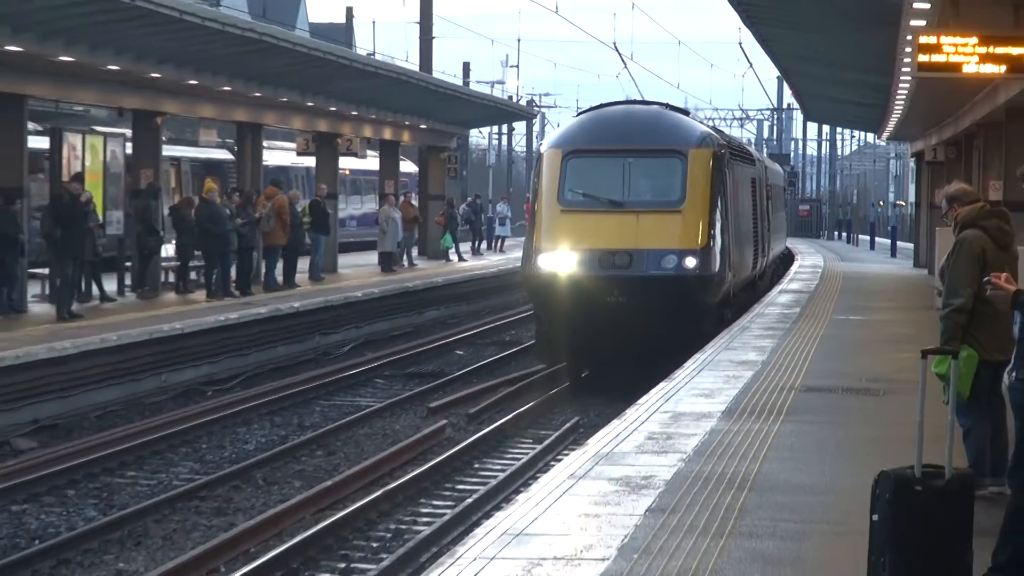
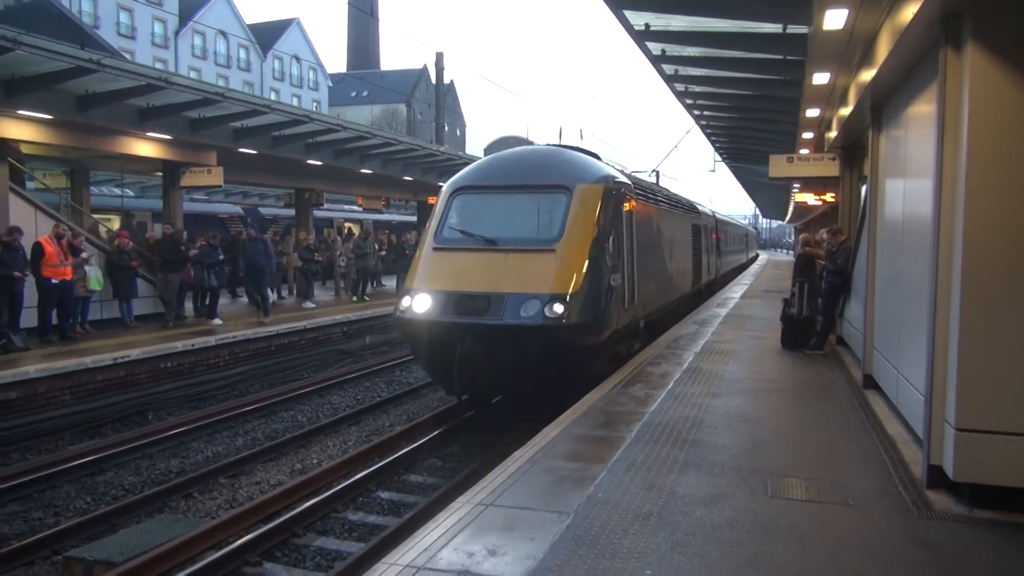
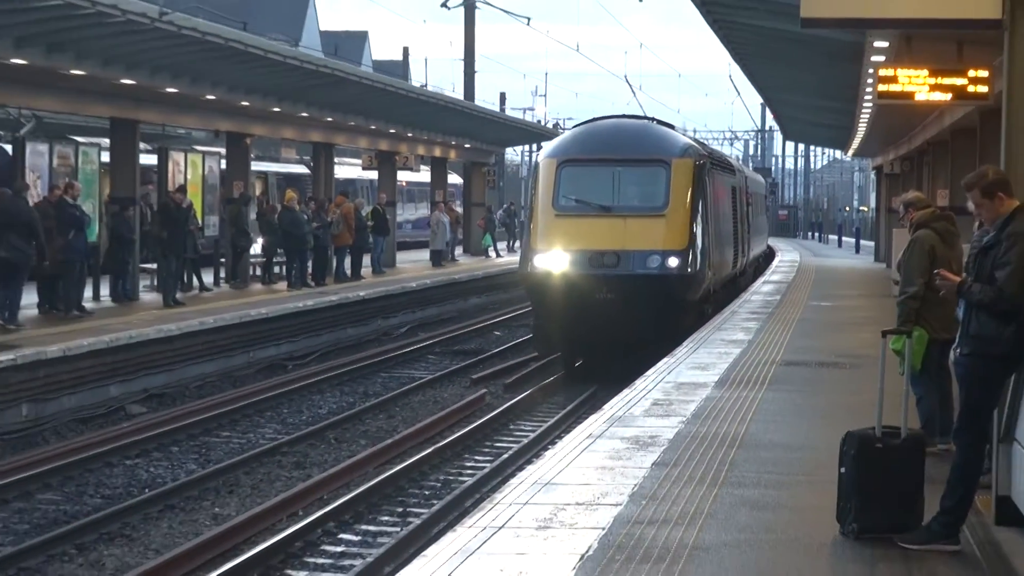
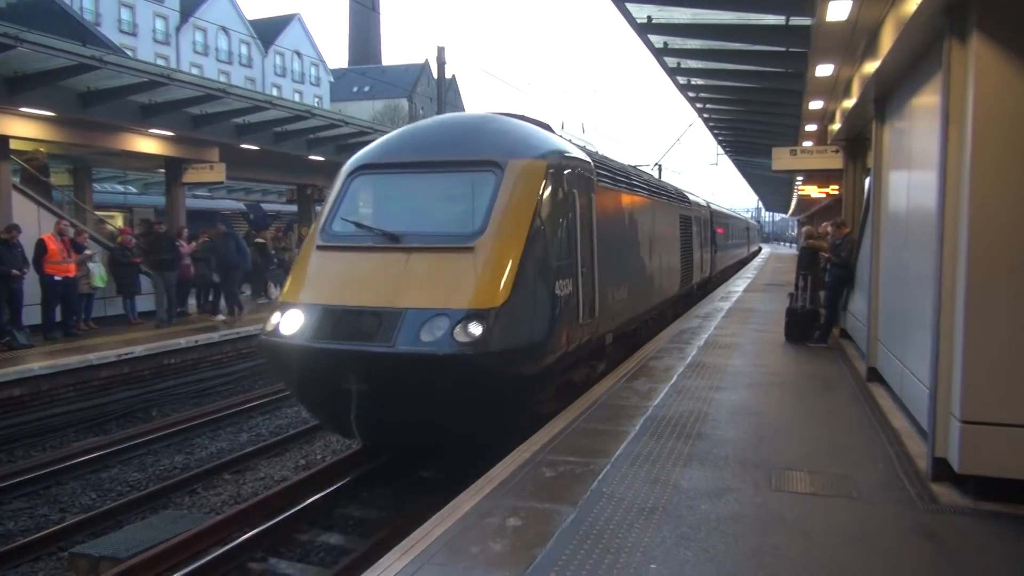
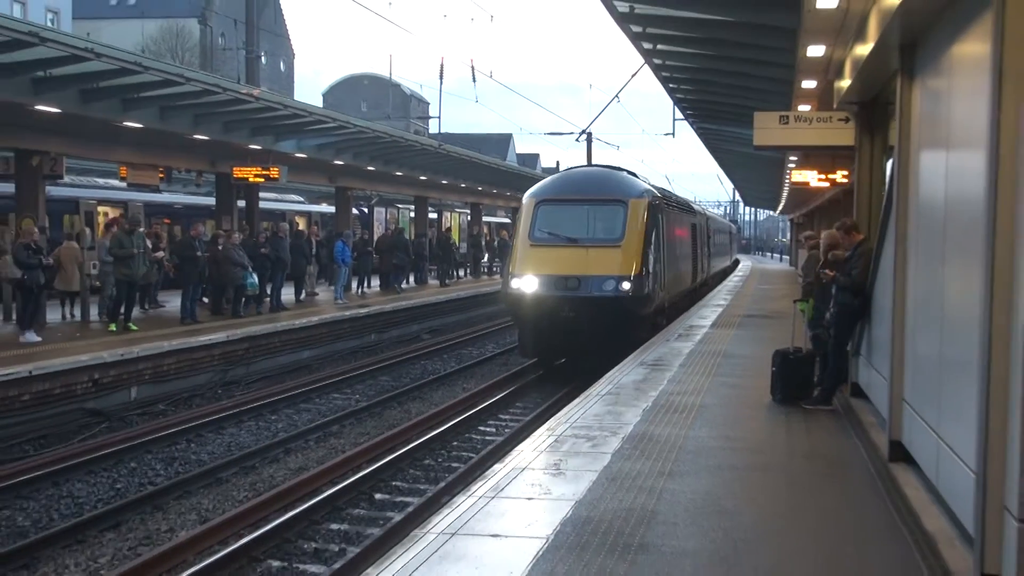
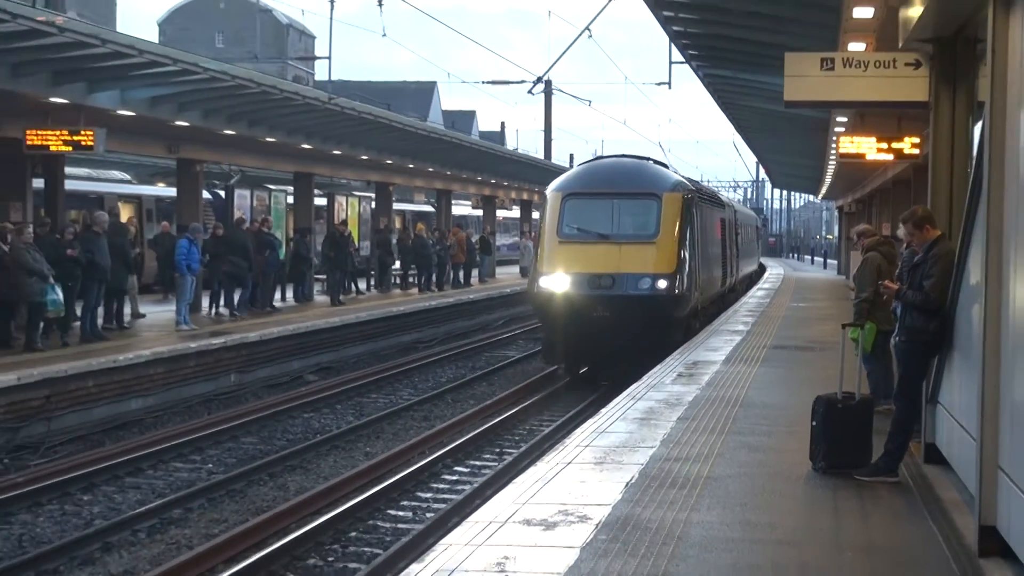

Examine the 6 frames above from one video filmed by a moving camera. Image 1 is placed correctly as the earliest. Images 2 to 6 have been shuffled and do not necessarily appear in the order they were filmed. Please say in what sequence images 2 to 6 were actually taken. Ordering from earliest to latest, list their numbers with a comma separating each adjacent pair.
3, 6, 5, 2, 4
